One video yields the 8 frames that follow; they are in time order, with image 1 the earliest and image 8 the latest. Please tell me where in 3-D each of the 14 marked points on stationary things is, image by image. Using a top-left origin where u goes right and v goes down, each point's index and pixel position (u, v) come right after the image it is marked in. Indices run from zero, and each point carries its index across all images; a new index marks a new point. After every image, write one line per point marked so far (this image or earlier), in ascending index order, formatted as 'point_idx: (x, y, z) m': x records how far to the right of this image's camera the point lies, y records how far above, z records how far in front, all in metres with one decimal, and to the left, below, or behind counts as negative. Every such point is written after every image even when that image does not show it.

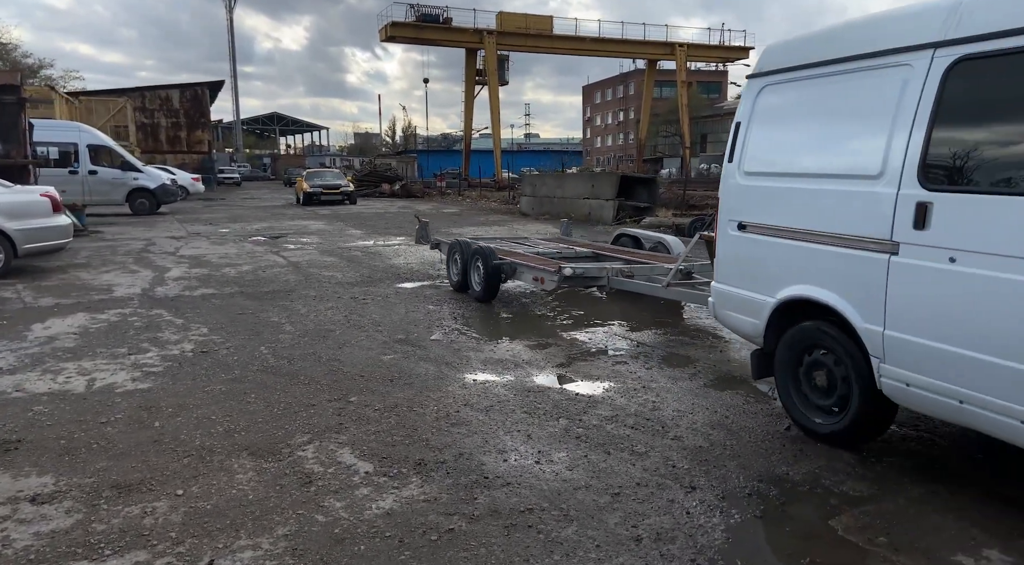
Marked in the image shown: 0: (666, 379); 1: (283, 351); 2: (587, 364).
0: (+1.2, -0.8, +5.5) m
1: (-2.0, -0.6, +6.2) m
2: (+0.6, -0.7, +6.0) m
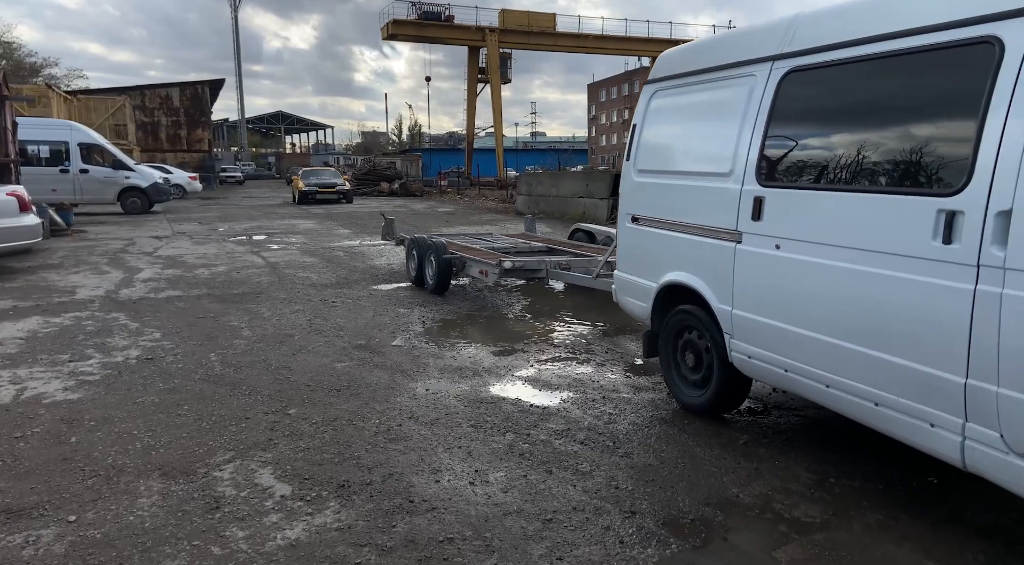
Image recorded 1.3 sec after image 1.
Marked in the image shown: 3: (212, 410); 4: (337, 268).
0: (+0.9, -0.8, +5.1) m
1: (-2.4, -0.6, +5.9) m
2: (+0.3, -0.7, +5.7) m
3: (-2.0, -0.9, +4.7) m
4: (-2.8, +0.2, +11.3) m
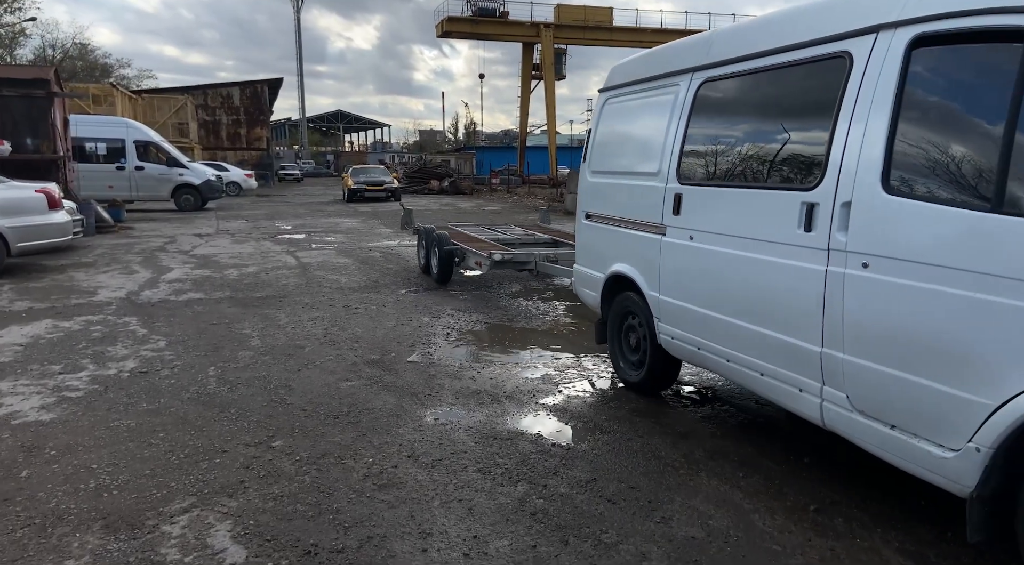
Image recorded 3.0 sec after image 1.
0: (+1.0, -0.9, +4.4) m
1: (-2.2, -0.7, +5.4) m
2: (+0.5, -0.8, +4.9) m
3: (-1.9, -0.9, +4.1) m
4: (-2.2, +0.2, +10.8) m
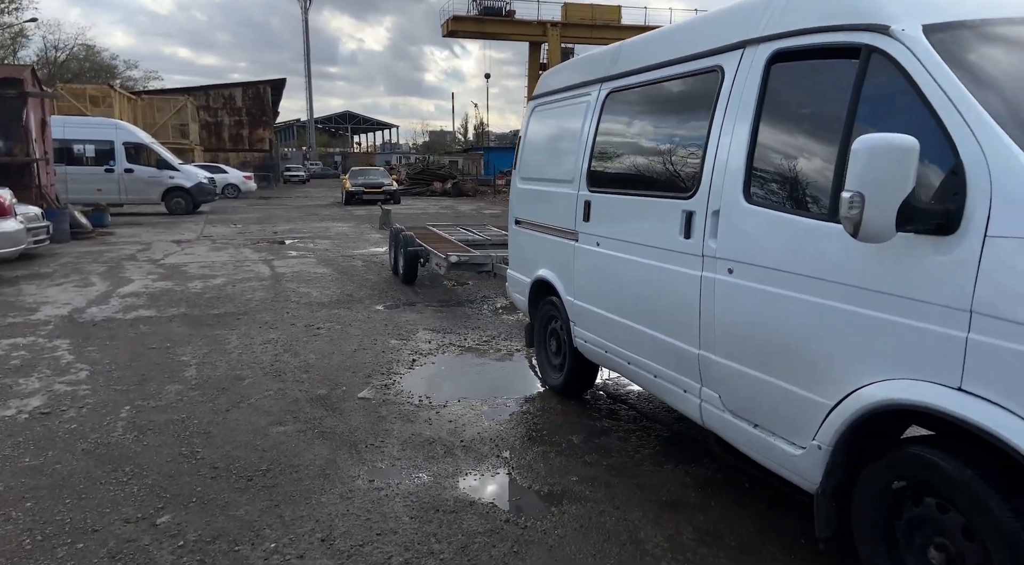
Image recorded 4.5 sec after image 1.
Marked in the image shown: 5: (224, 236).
0: (+0.7, -1.1, +3.5) m
1: (-2.4, -0.9, +4.6) m
2: (+0.2, -1.0, +4.1) m
3: (-2.2, -1.1, +3.4) m
4: (-2.4, 0.0, +10.0) m
5: (-6.3, +1.0, +15.2) m
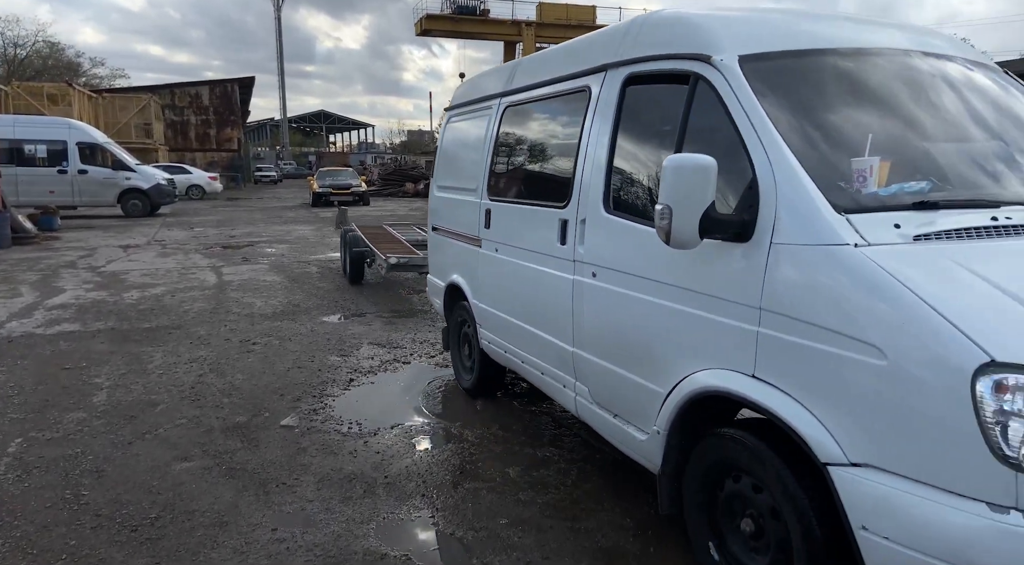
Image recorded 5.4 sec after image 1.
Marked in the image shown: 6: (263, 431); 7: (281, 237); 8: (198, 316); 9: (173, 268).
0: (+0.4, -1.2, +3.2) m
1: (-2.8, -1.0, +4.2) m
2: (-0.2, -1.1, +3.7) m
3: (-2.5, -1.2, +2.9) m
4: (-3.0, -0.1, +9.5) m
5: (-7.0, +0.9, +14.6) m
6: (-1.6, -1.0, +4.5) m
7: (-5.3, +1.0, +15.9) m
8: (-3.5, -0.4, +7.8) m
9: (-5.3, +0.2, +10.9) m
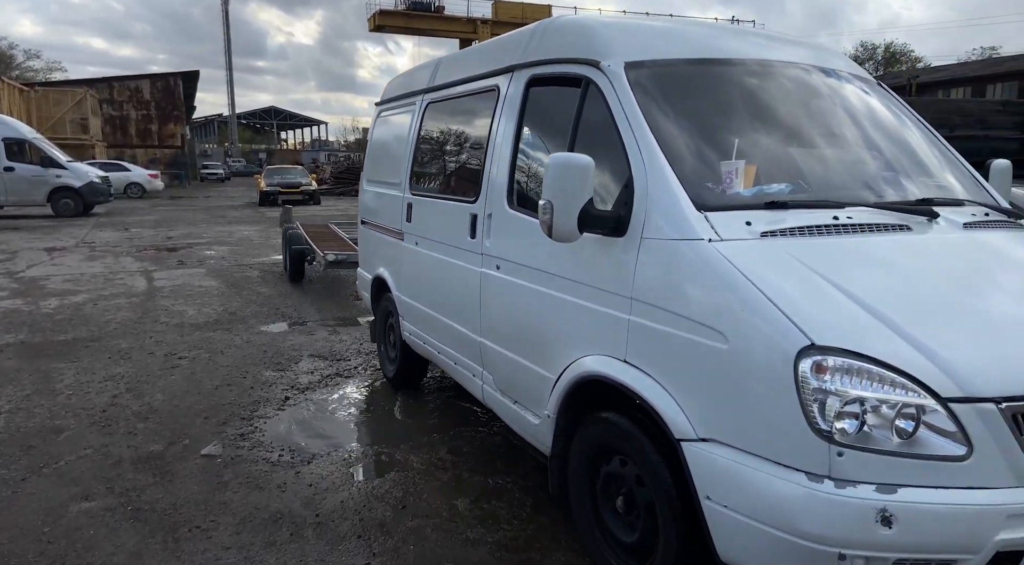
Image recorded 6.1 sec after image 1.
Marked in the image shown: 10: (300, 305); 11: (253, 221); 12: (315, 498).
0: (+0.1, -1.3, +2.8) m
1: (-3.1, -1.1, +3.6) m
2: (-0.4, -1.2, +3.3) m
3: (-2.7, -1.3, +2.3) m
4: (-3.6, -0.2, +8.9) m
5: (-8.0, +0.8, +13.8) m
6: (-1.9, -1.0, +4.0) m
7: (-6.3, +1.0, +15.1) m
8: (-4.0, -0.5, +7.2) m
9: (-6.0, +0.1, +10.2) m
10: (-2.6, -0.3, +8.4) m
11: (-7.4, +1.8, +19.7) m
12: (-1.0, -1.1, +3.6) m
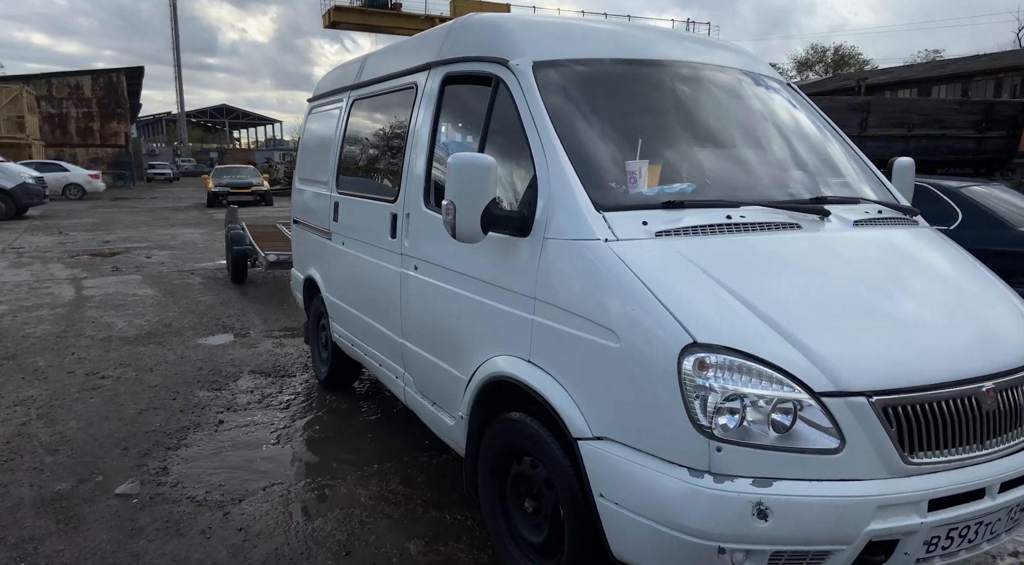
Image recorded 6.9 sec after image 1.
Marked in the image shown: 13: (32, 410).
0: (0.0, -1.3, +2.4) m
1: (-3.3, -1.2, +3.0) m
2: (-0.6, -1.2, +2.9) m
3: (-2.8, -1.4, +1.8) m
4: (-4.1, -0.3, +8.3) m
5: (-8.7, +0.7, +12.9) m
6: (-2.1, -1.1, +3.5) m
7: (-7.2, +0.8, +14.4) m
8: (-4.4, -0.6, +6.5) m
9: (-6.6, 0.0, +9.4) m
10: (-3.1, -0.3, +7.9) m
11: (-8.5, +1.6, +18.8) m
12: (-1.2, -1.2, +3.2) m
13: (-3.3, -0.9, +4.7) m
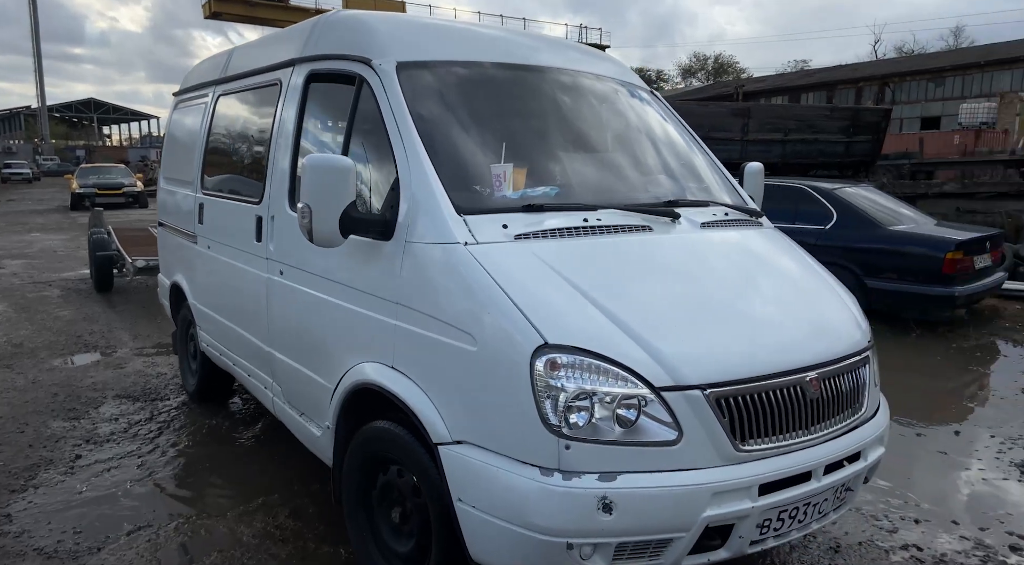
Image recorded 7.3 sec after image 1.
0: (-0.3, -1.4, +2.2) m
1: (-3.6, -1.3, +2.3) m
2: (-1.0, -1.3, +2.6) m
3: (-3.0, -1.5, +1.2) m
4: (-5.2, -0.4, +7.4) m
5: (-10.5, +0.4, +11.3) m
6: (-2.6, -1.2, +3.0) m
7: (-9.2, +0.6, +13.0) m
8: (-5.3, -0.7, +5.6) m
9: (-7.9, -0.2, +8.2) m
10: (-4.2, -0.5, +7.1) m
11: (-11.2, +1.4, +17.2) m
12: (-1.6, -1.3, +2.8) m
13: (-3.9, -1.0, +4.0) m
